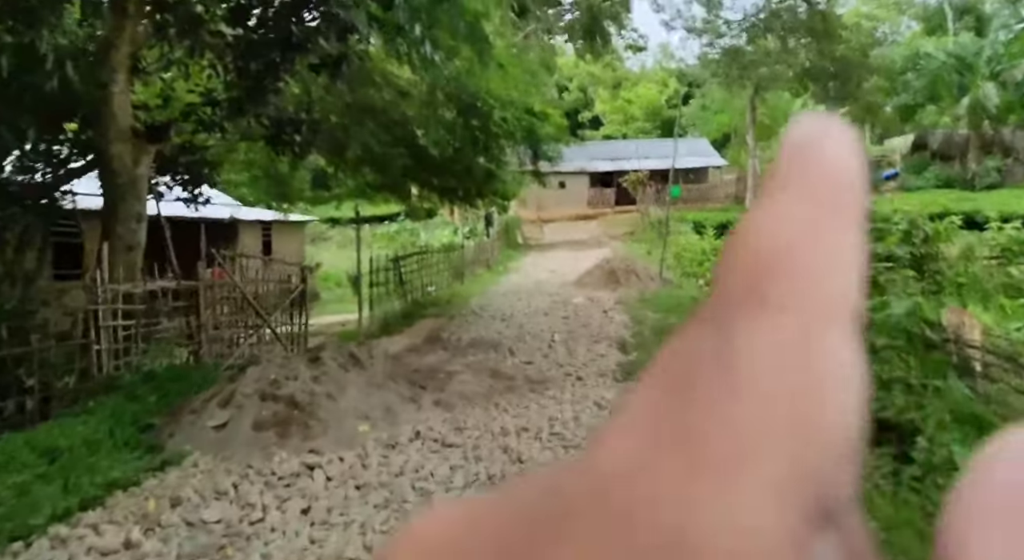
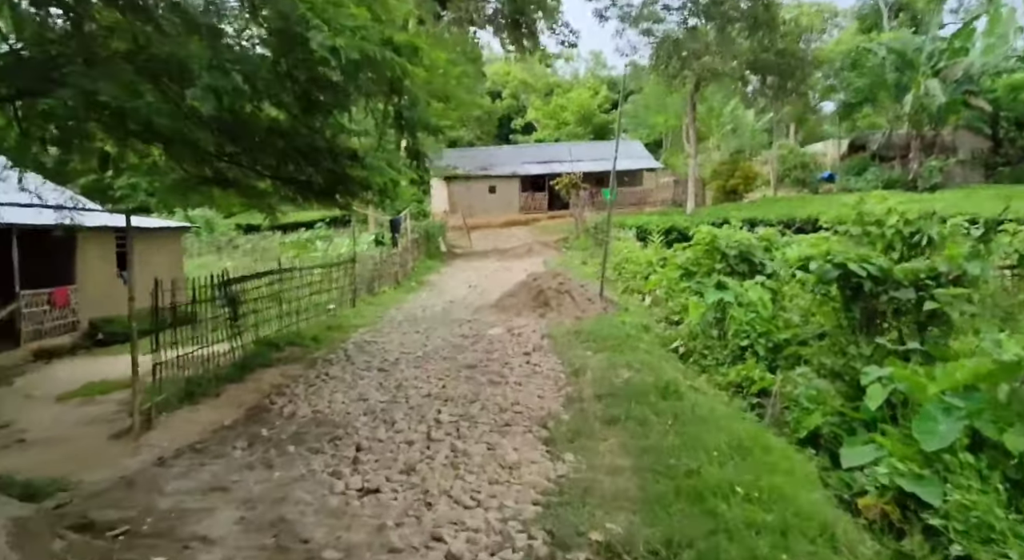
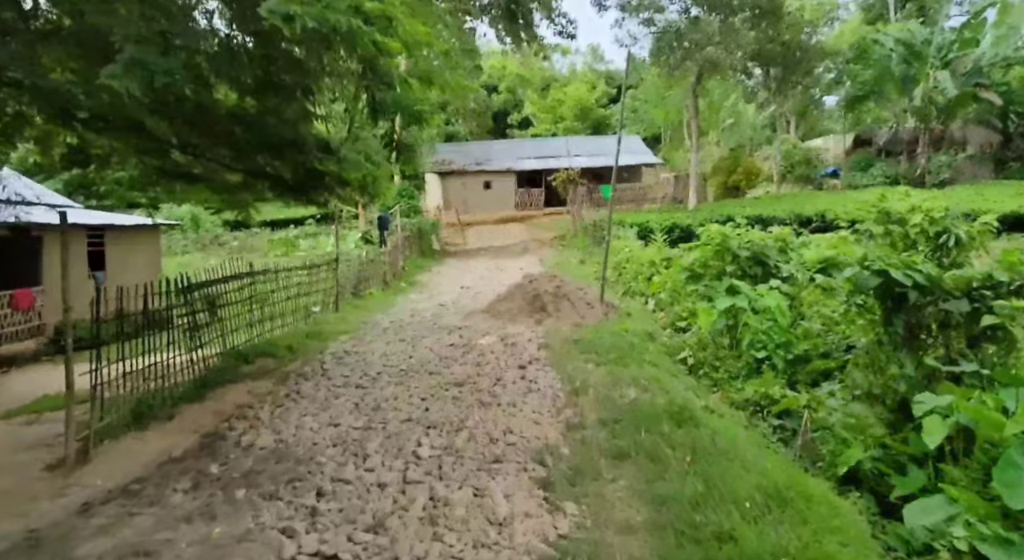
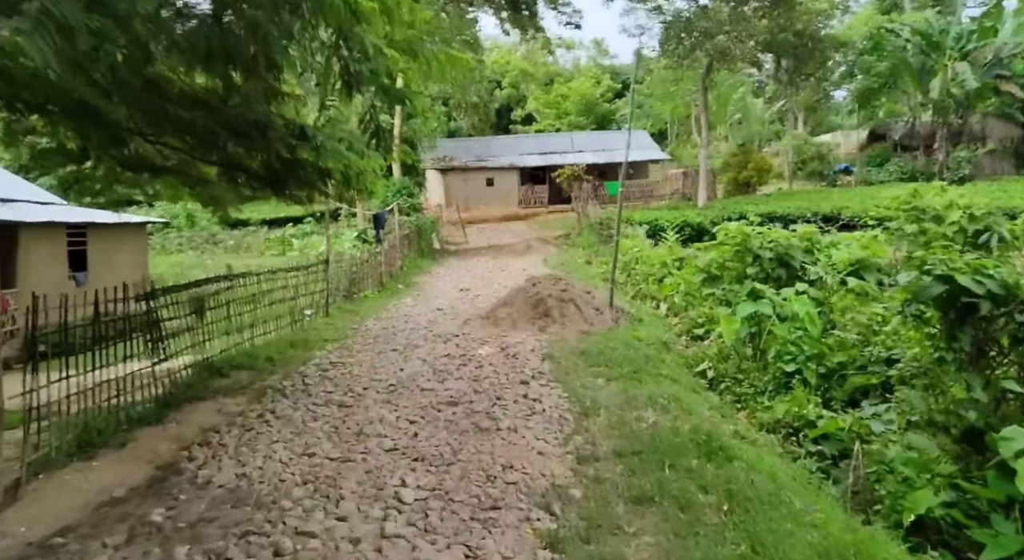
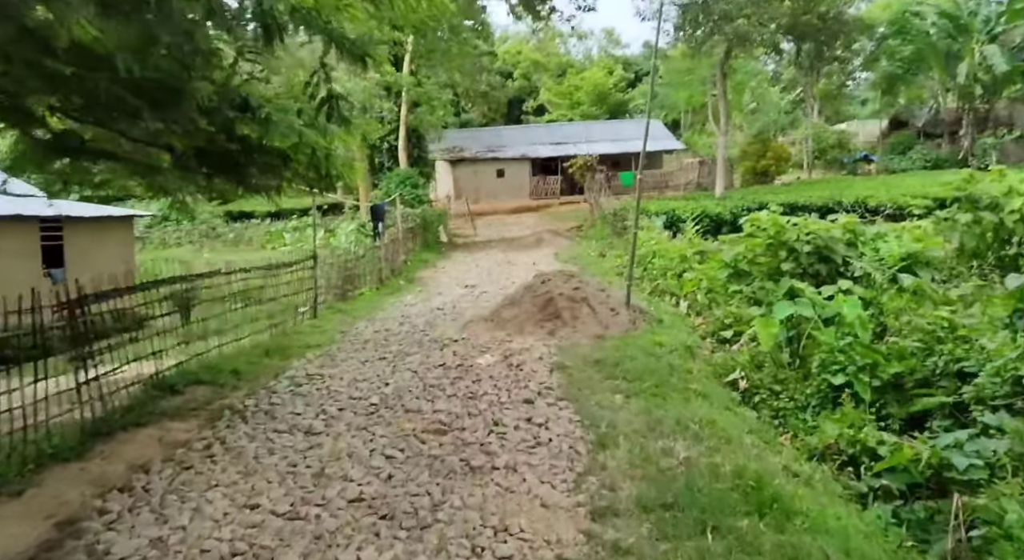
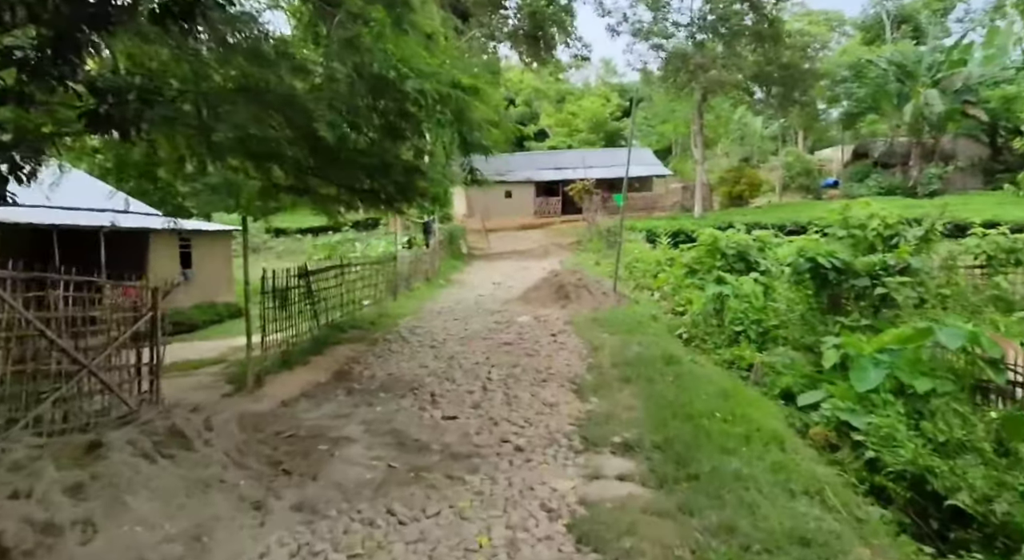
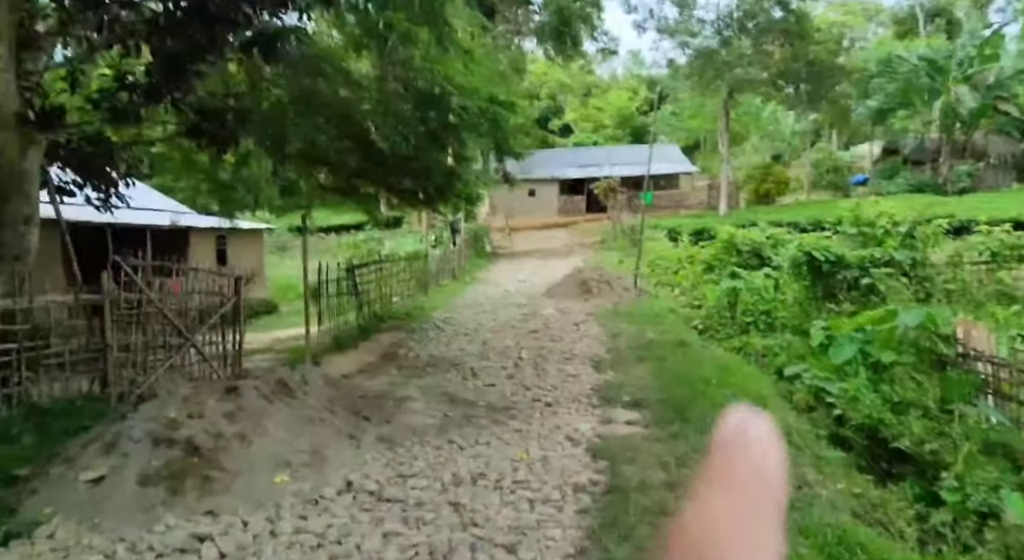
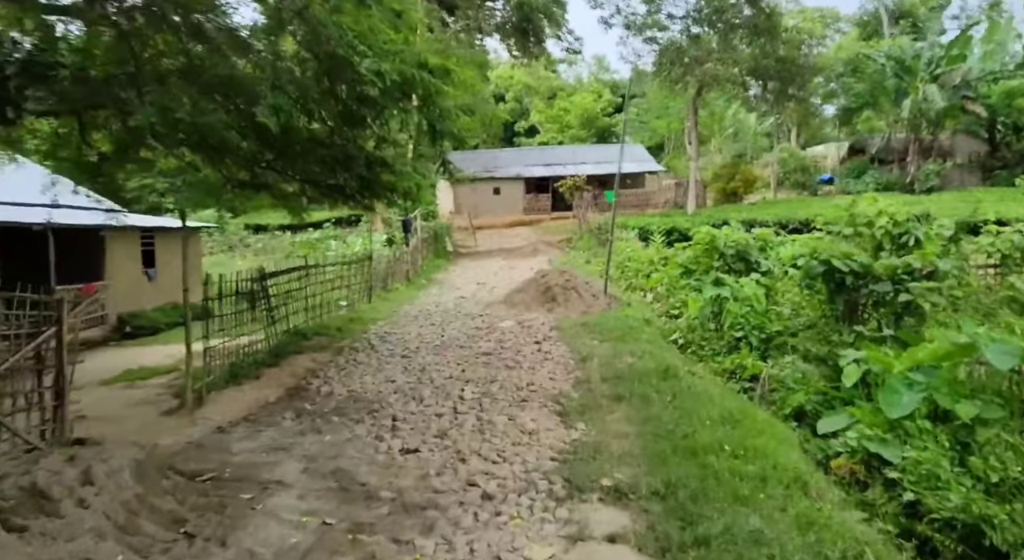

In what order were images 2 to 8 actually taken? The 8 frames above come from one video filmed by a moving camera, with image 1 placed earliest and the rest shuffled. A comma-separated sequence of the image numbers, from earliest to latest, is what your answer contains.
7, 6, 8, 2, 3, 4, 5
